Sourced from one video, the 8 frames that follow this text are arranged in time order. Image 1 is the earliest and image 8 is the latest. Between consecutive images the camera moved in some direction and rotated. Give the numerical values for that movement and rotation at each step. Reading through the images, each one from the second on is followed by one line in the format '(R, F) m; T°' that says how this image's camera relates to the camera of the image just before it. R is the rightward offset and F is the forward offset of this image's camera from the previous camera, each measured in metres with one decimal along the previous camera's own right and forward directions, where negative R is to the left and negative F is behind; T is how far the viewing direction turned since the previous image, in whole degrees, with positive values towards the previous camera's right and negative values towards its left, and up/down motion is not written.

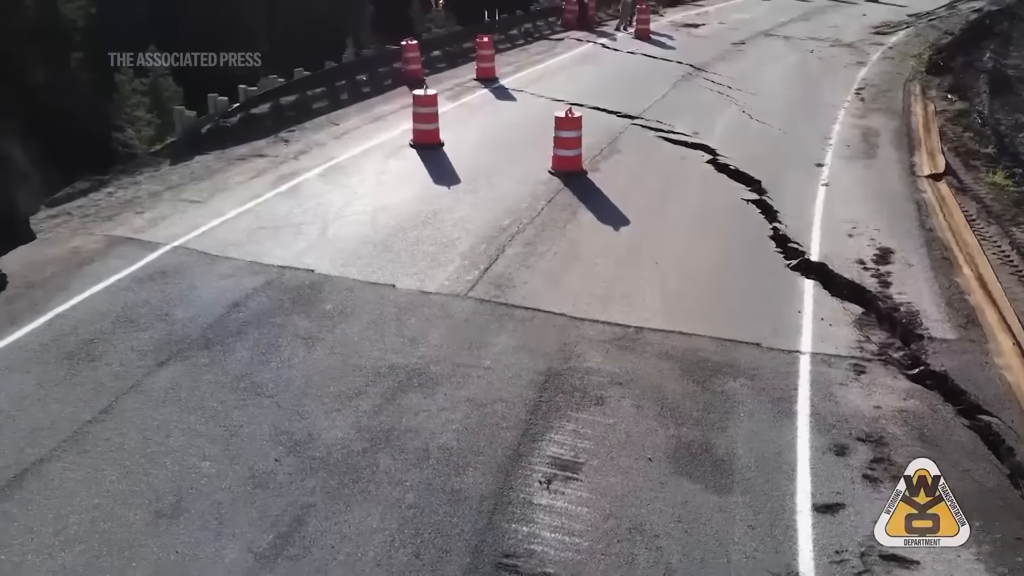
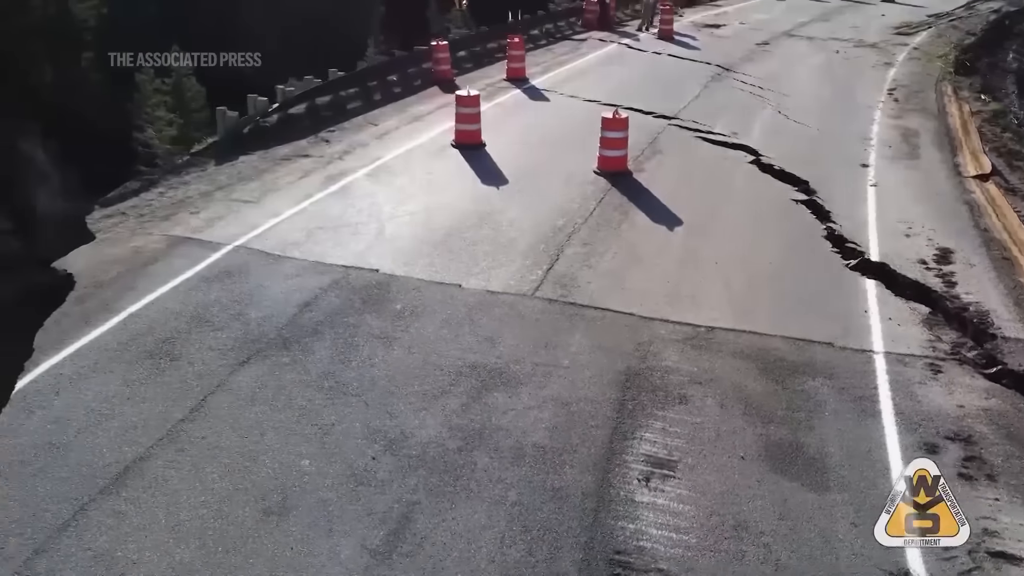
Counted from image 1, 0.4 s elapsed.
(-0.6, 0.0) m; 0°
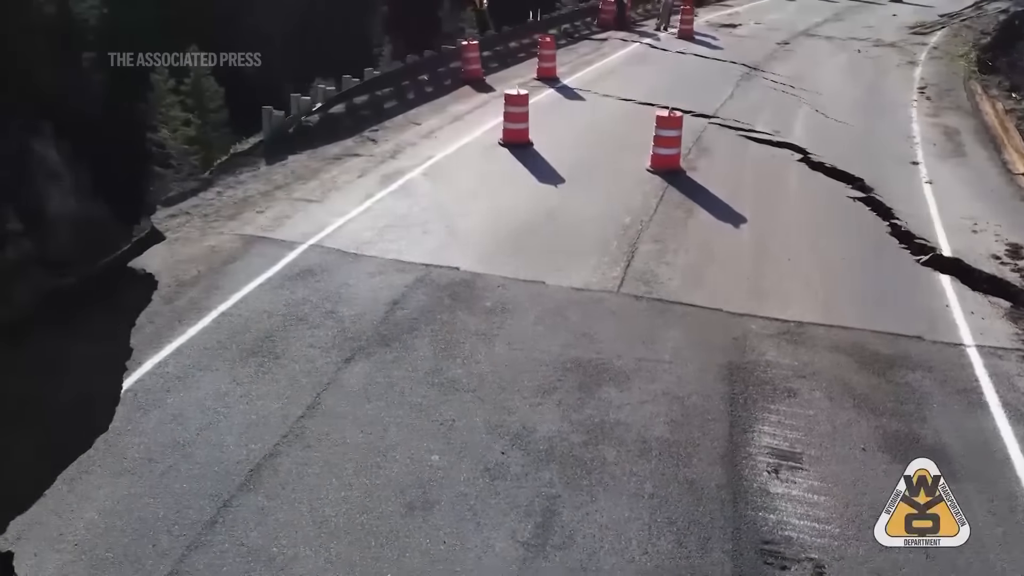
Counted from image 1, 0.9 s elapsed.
(-0.9, 0.0) m; +1°
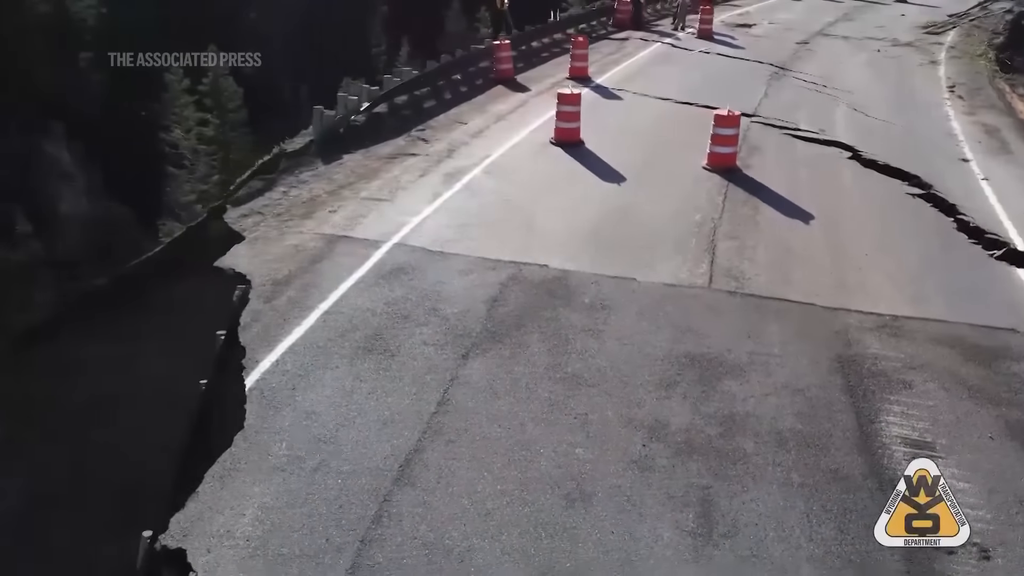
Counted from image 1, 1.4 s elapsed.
(-1.1, -0.1) m; +1°
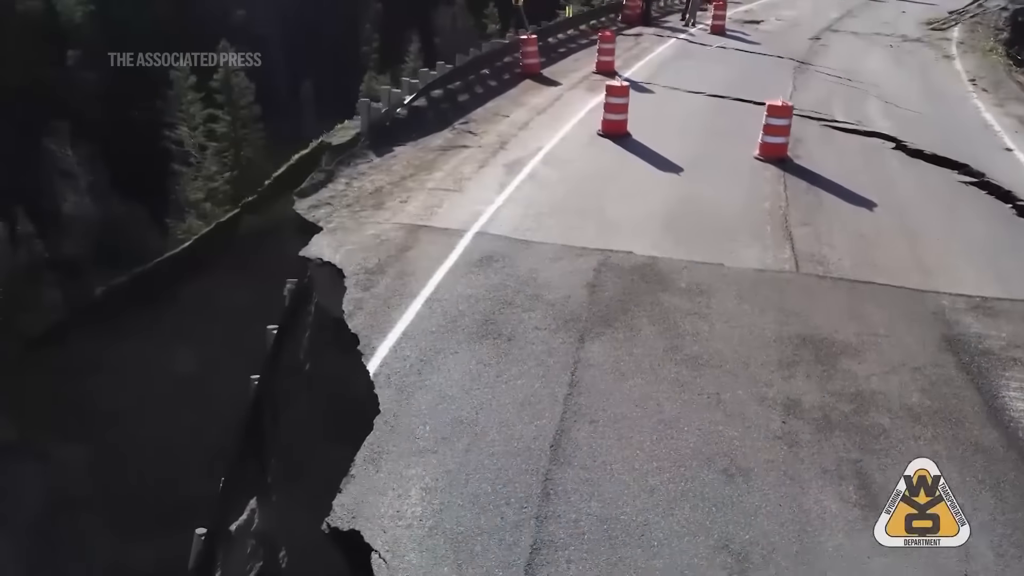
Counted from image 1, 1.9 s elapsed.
(-1.1, 0.0) m; +2°
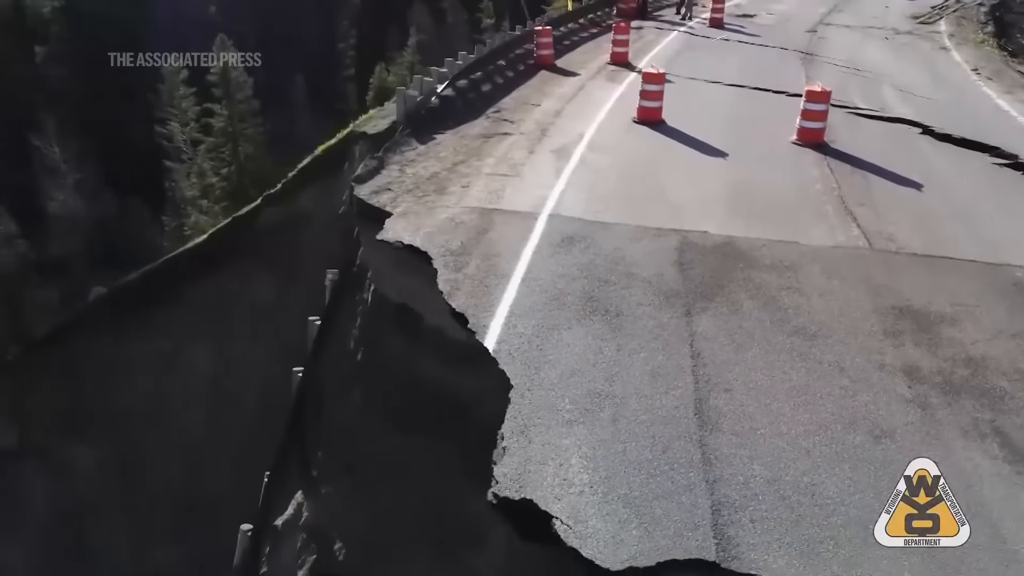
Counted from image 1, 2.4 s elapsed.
(-1.2, 0.0) m; +3°
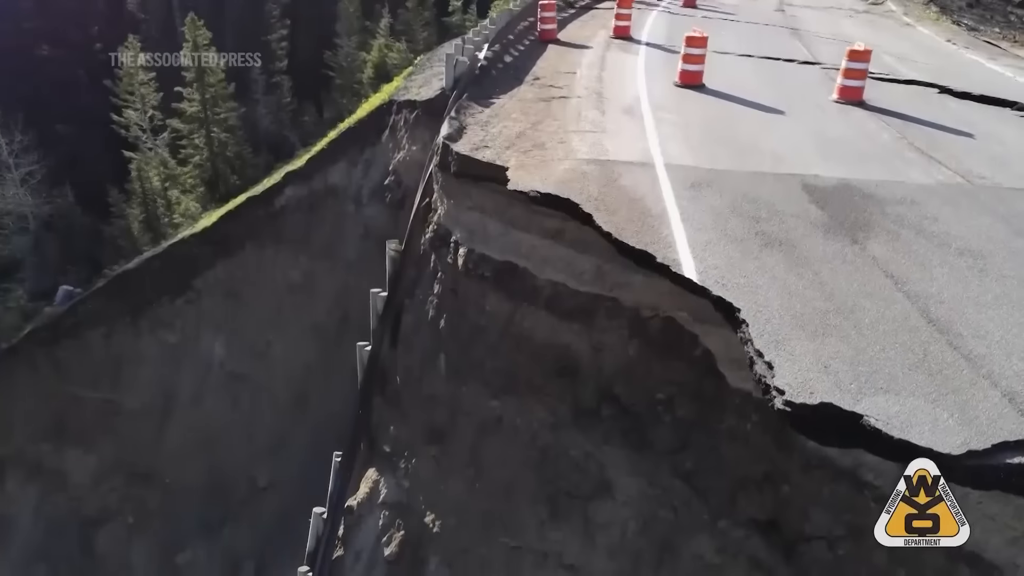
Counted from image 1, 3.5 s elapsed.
(-2.3, +0.2) m; +7°
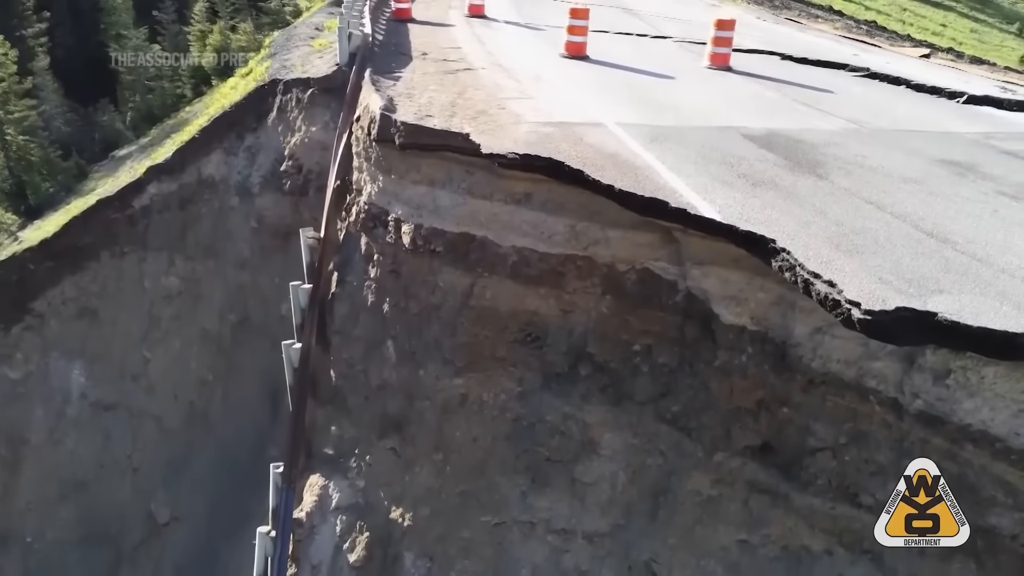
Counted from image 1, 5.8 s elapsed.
(-1.8, +0.4) m; +15°
